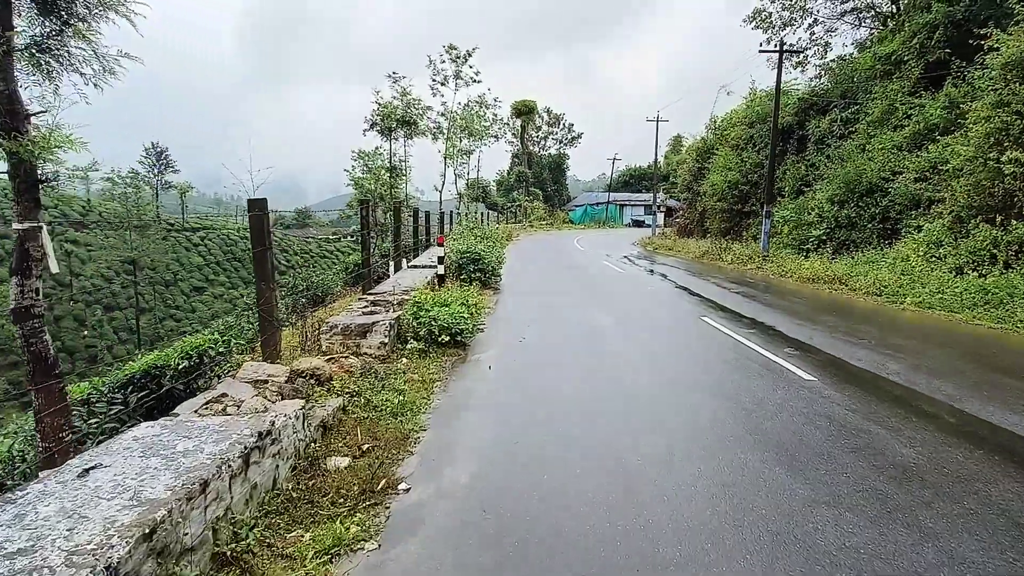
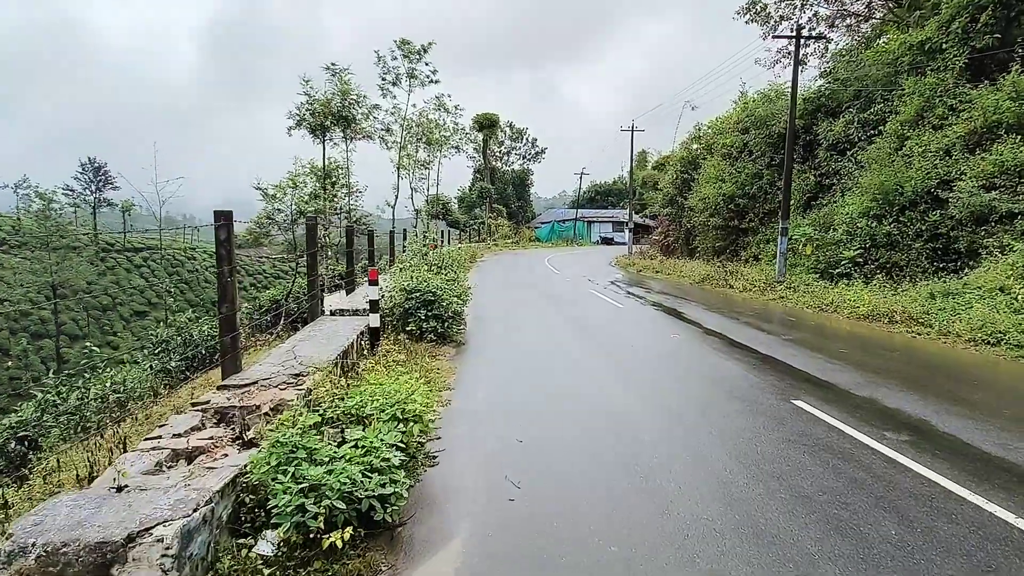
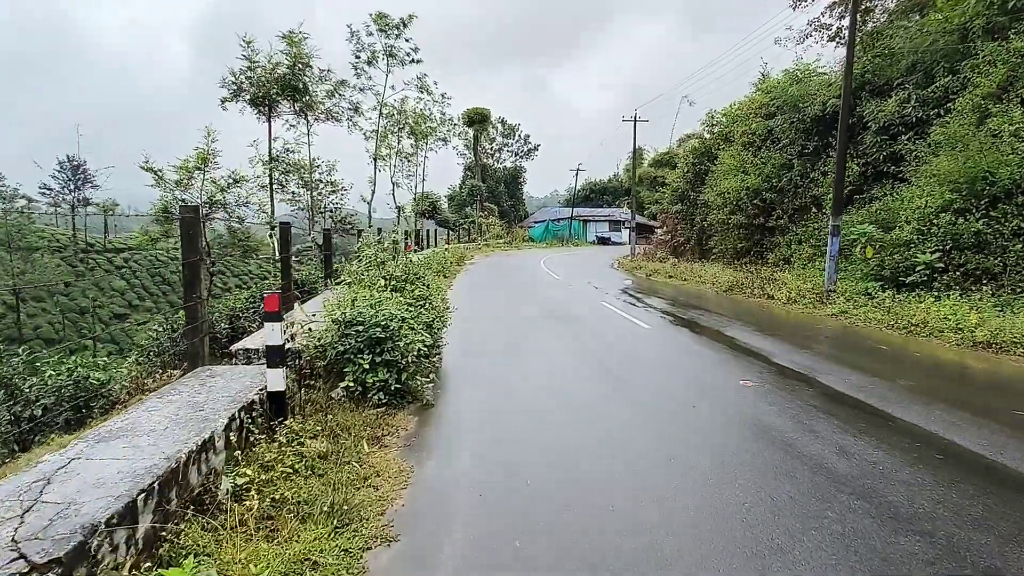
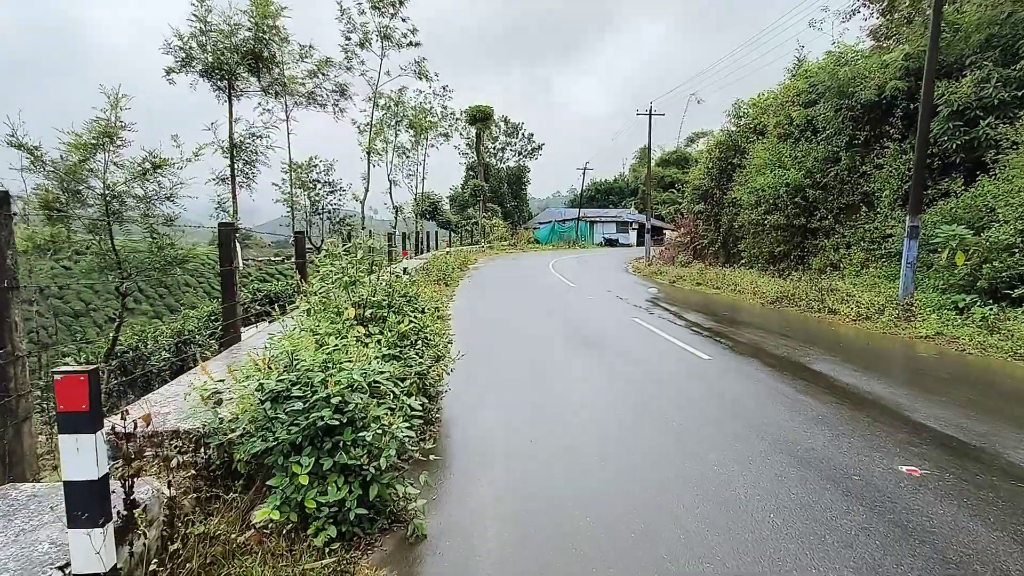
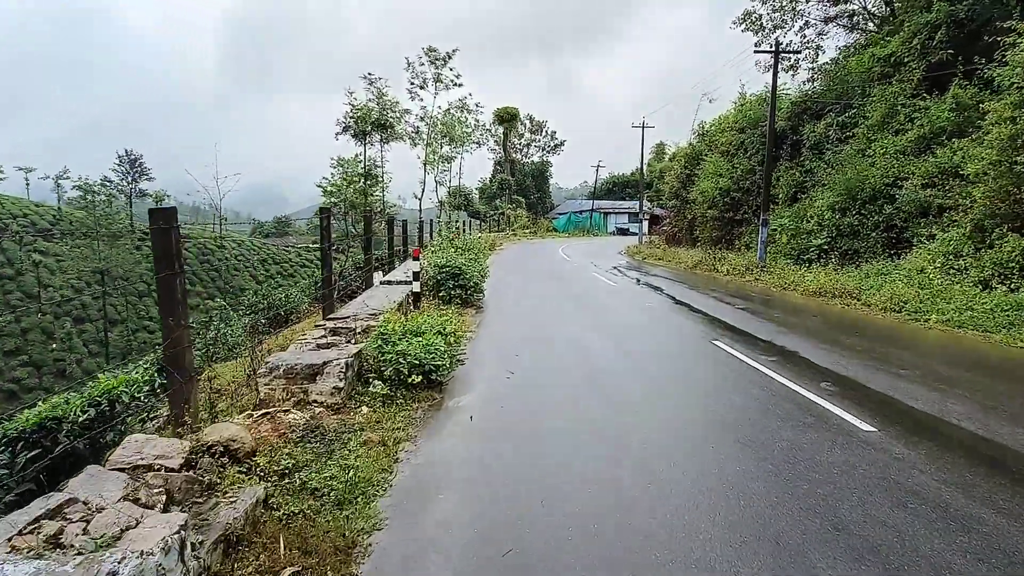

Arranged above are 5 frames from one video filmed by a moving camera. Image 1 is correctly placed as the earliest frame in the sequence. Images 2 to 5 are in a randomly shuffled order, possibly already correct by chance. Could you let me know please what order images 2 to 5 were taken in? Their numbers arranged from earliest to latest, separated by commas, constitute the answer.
5, 2, 3, 4
